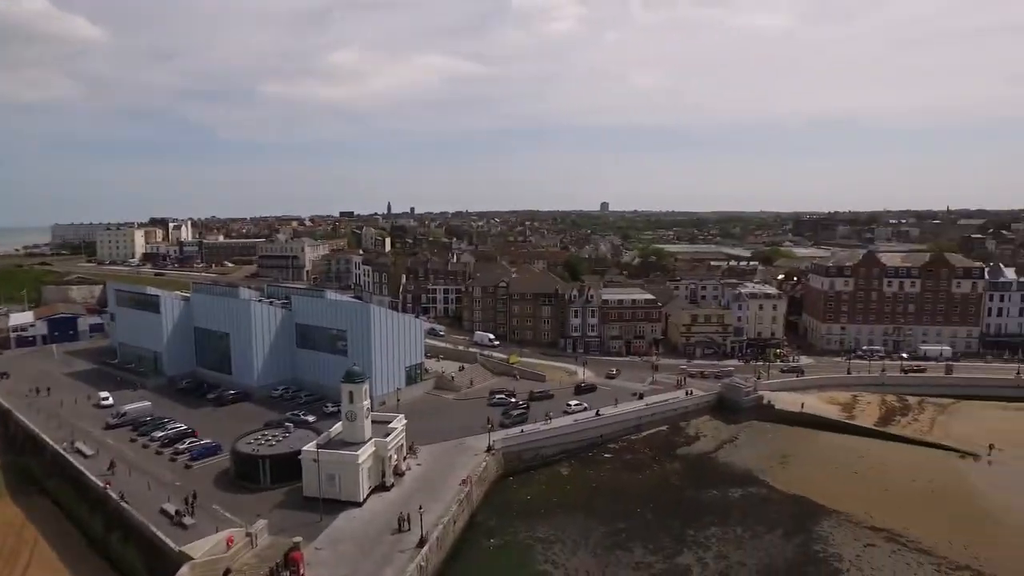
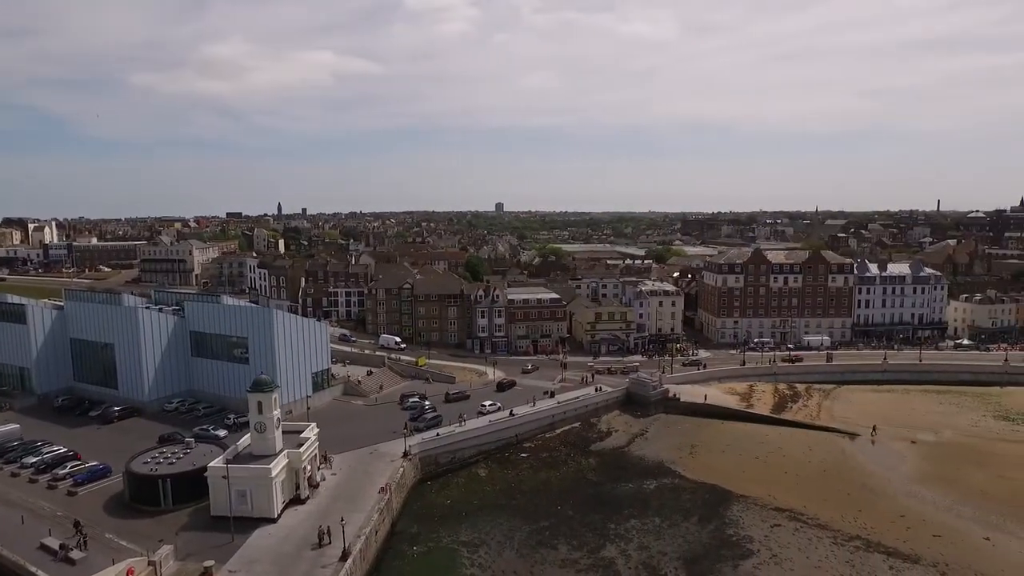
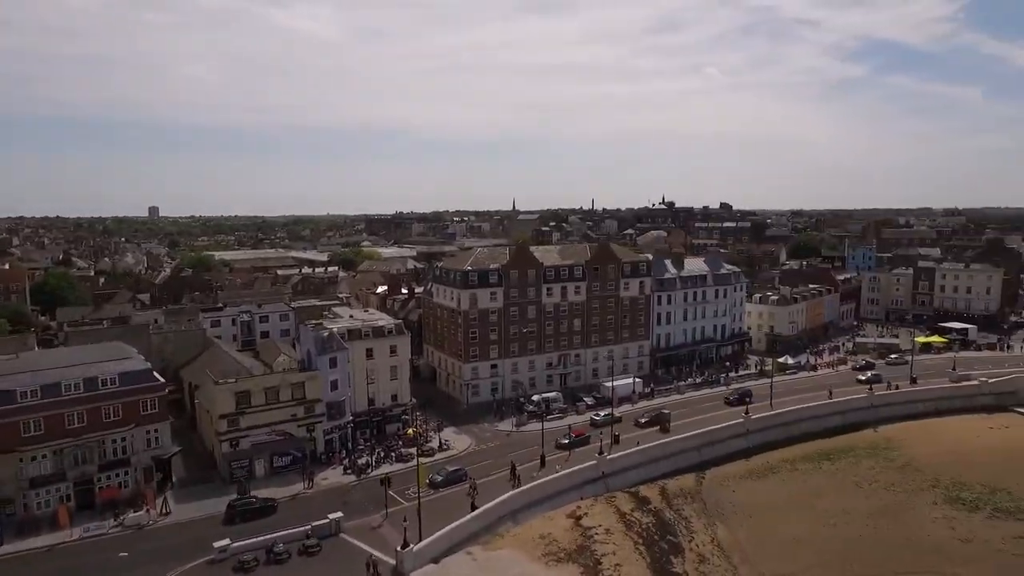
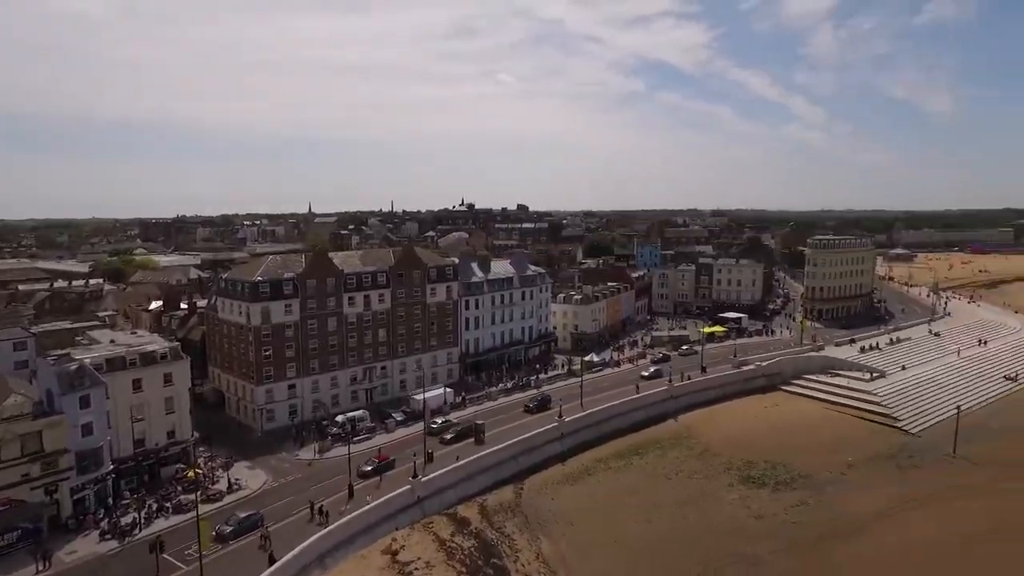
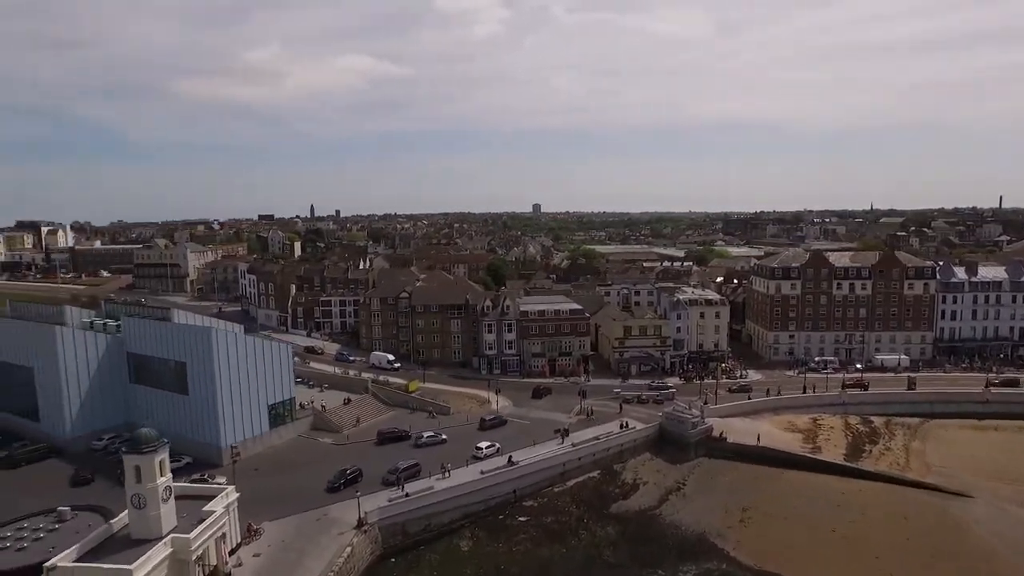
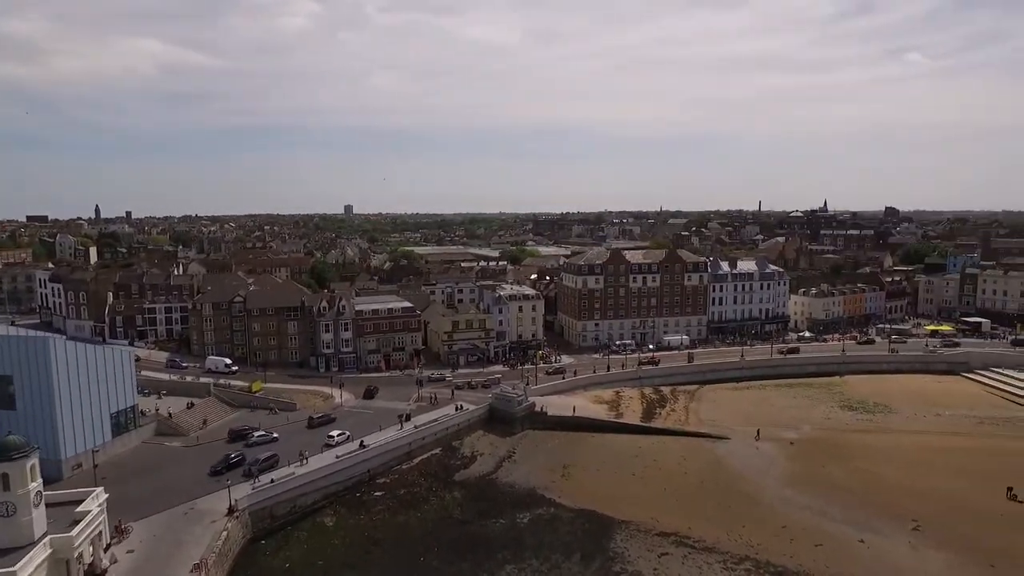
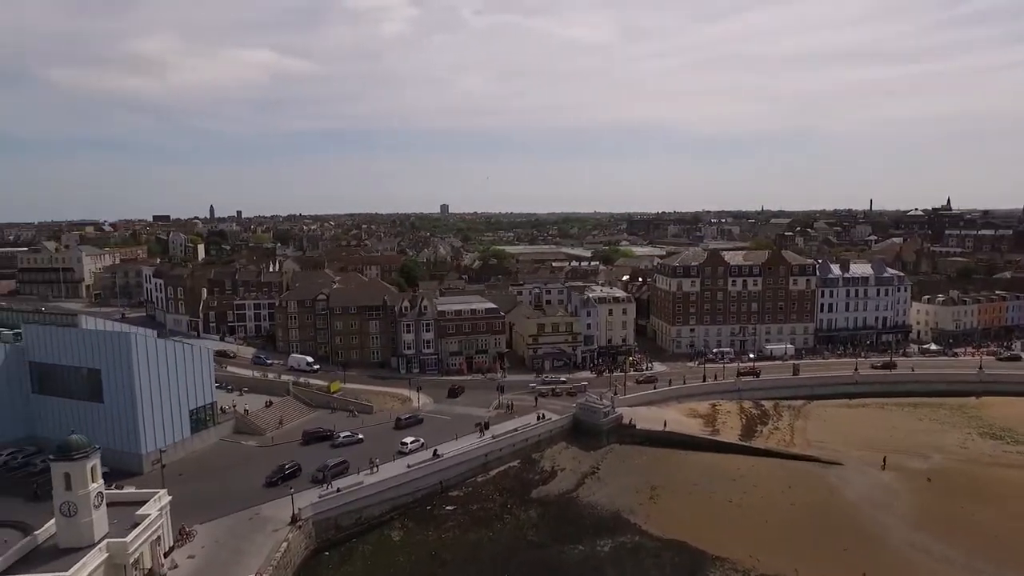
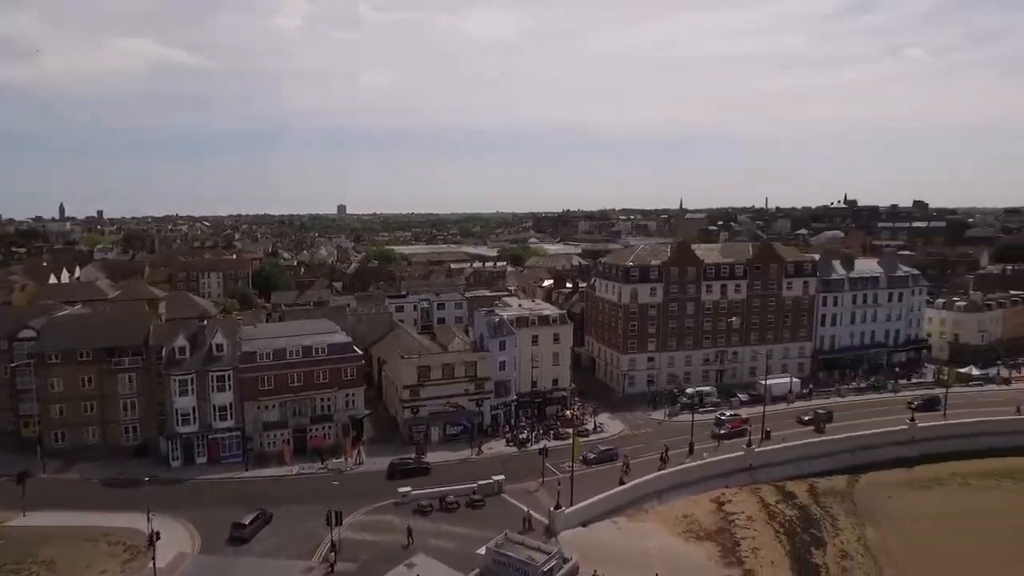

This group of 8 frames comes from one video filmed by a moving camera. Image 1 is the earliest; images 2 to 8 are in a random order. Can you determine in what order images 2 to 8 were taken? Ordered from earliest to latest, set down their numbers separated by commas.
2, 6, 7, 5, 8, 3, 4
